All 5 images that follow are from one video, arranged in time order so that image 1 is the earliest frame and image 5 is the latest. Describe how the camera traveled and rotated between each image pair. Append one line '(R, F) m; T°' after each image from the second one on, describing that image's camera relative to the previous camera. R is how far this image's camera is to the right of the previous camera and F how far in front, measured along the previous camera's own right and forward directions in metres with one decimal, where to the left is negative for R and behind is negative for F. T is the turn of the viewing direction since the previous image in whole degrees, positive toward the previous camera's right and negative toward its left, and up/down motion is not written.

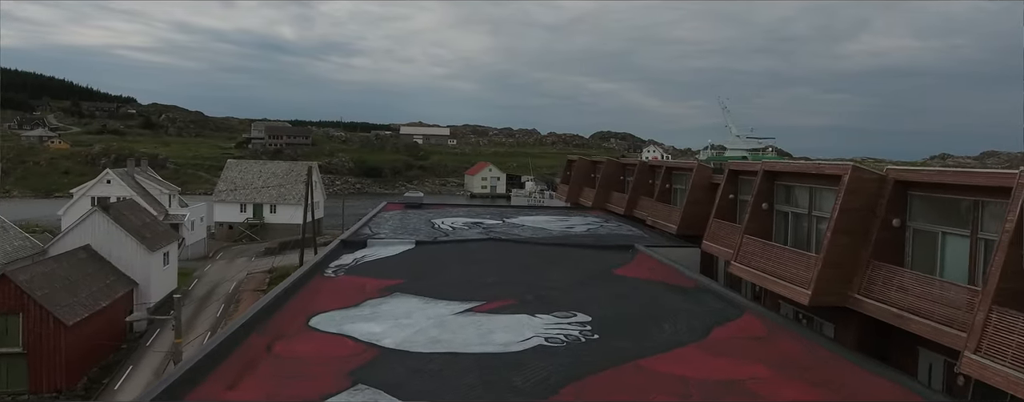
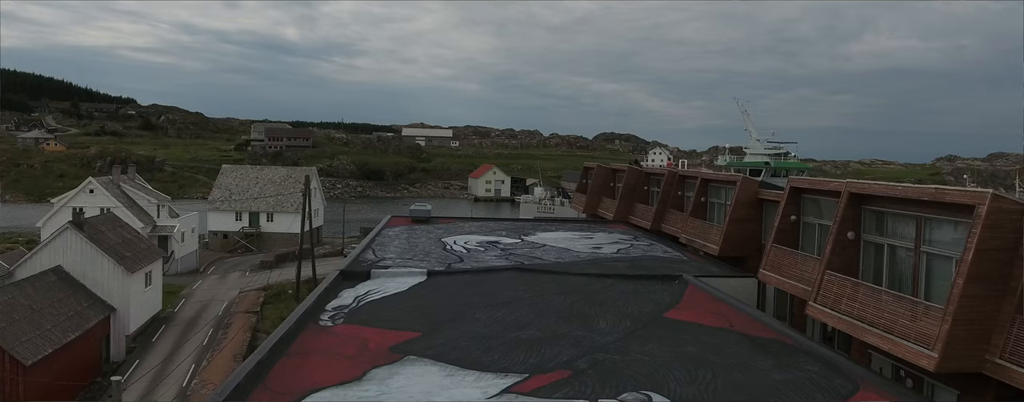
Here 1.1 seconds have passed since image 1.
(-0.6, +2.2) m; 0°
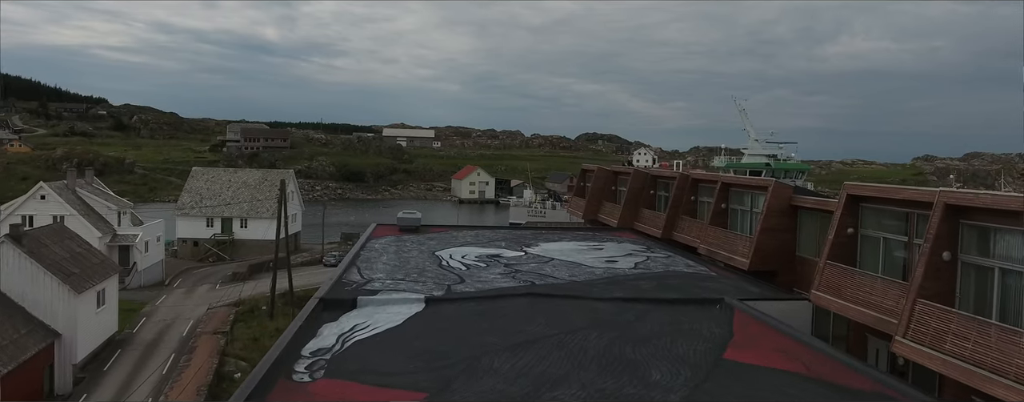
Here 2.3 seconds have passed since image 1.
(-0.6, +2.1) m; +2°
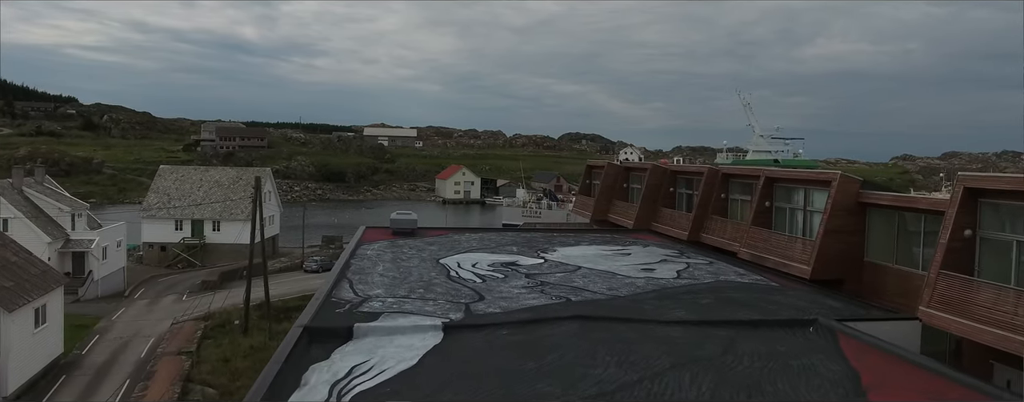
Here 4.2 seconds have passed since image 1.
(-0.9, +2.5) m; +2°
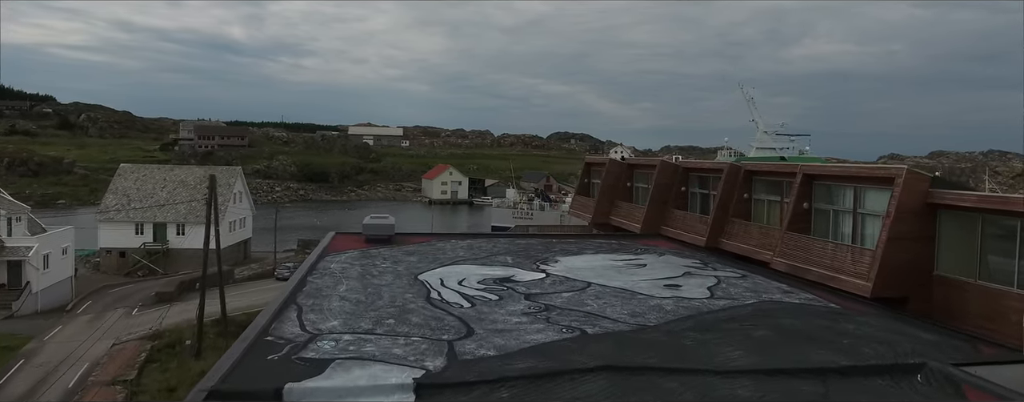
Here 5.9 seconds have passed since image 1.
(-0.1, +2.5) m; +1°
